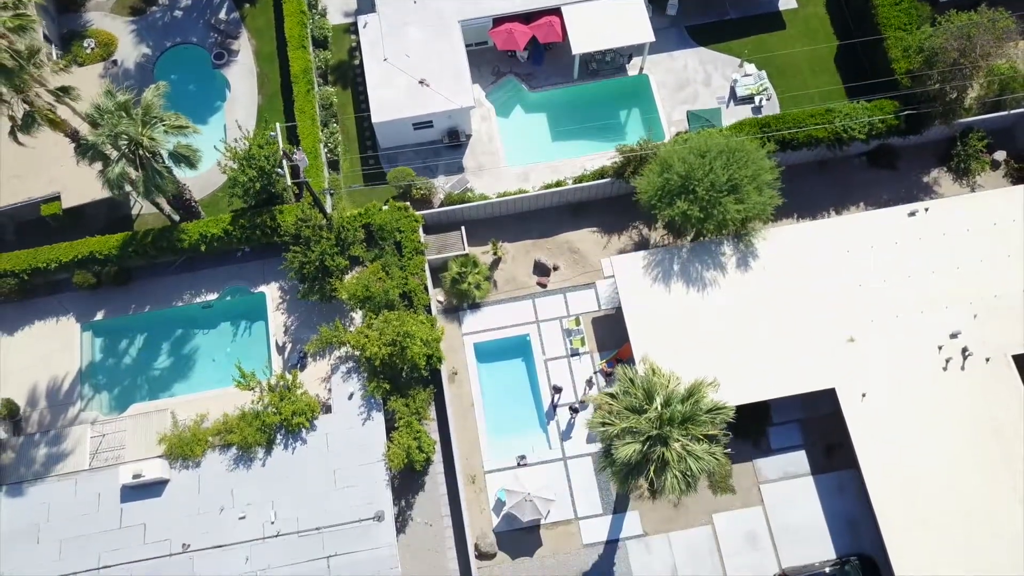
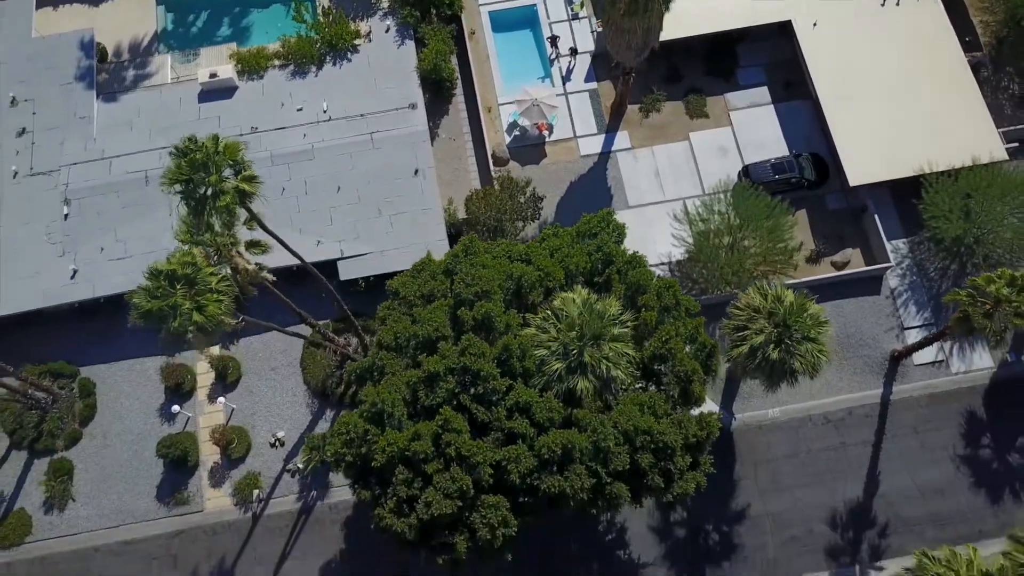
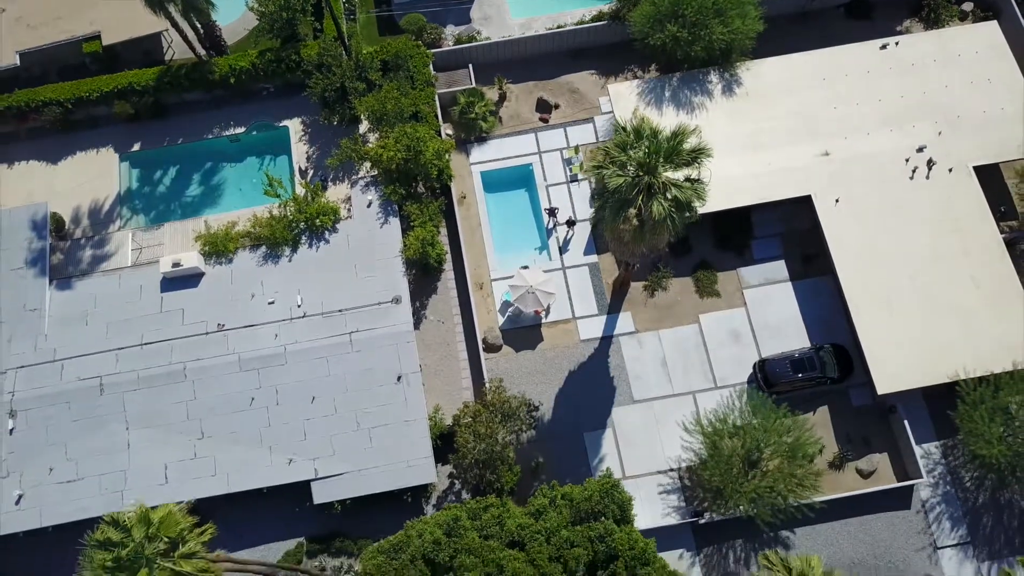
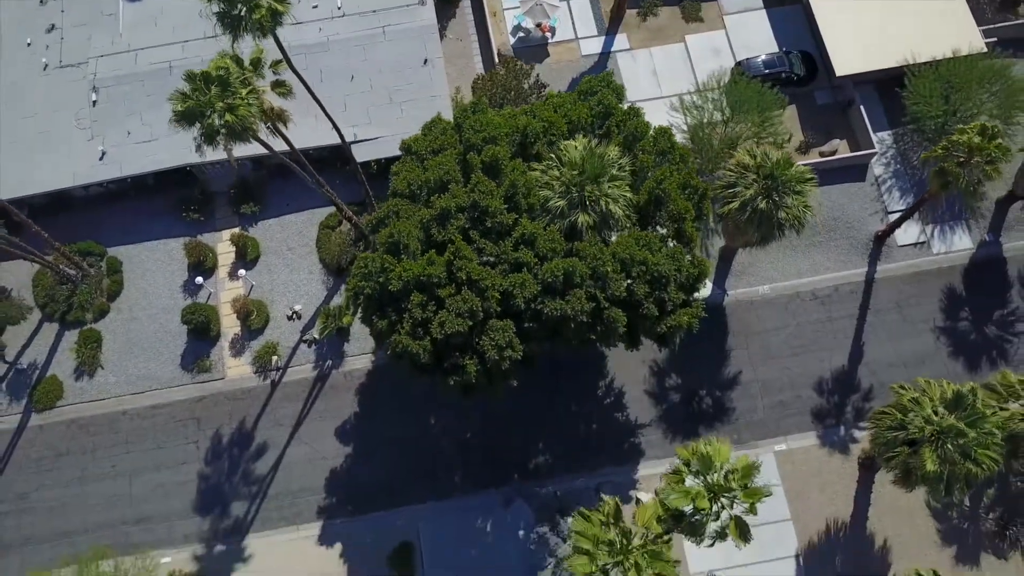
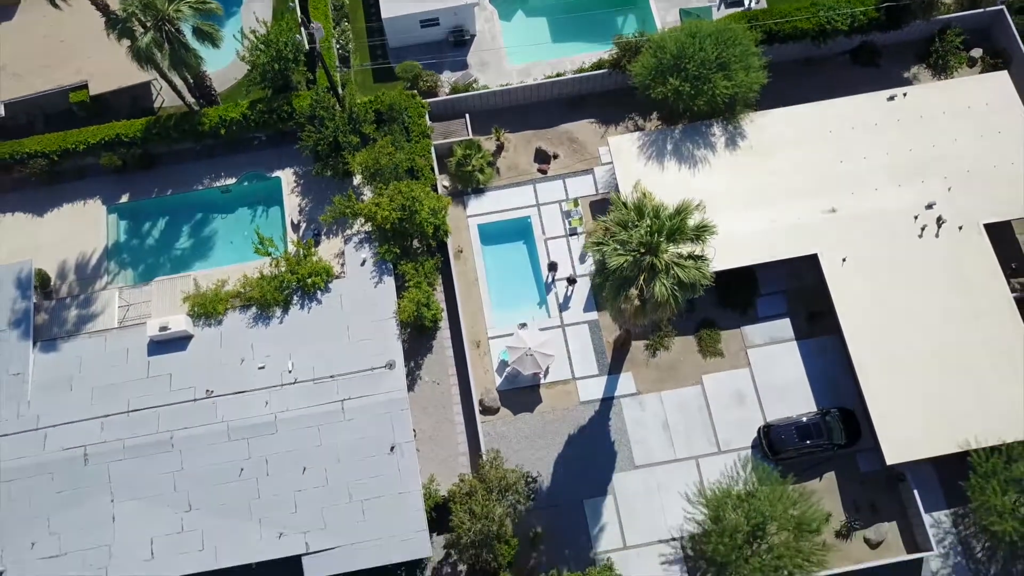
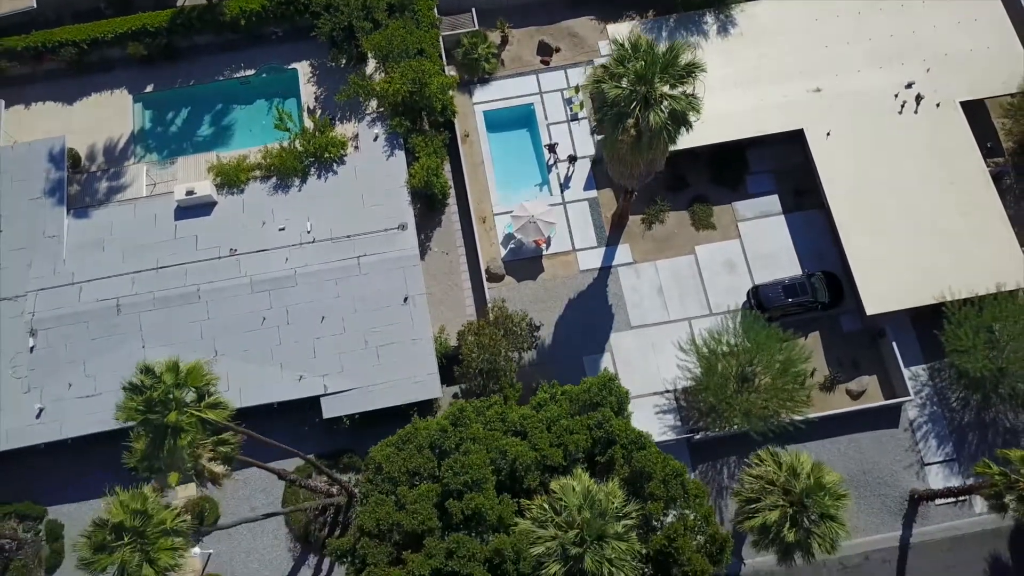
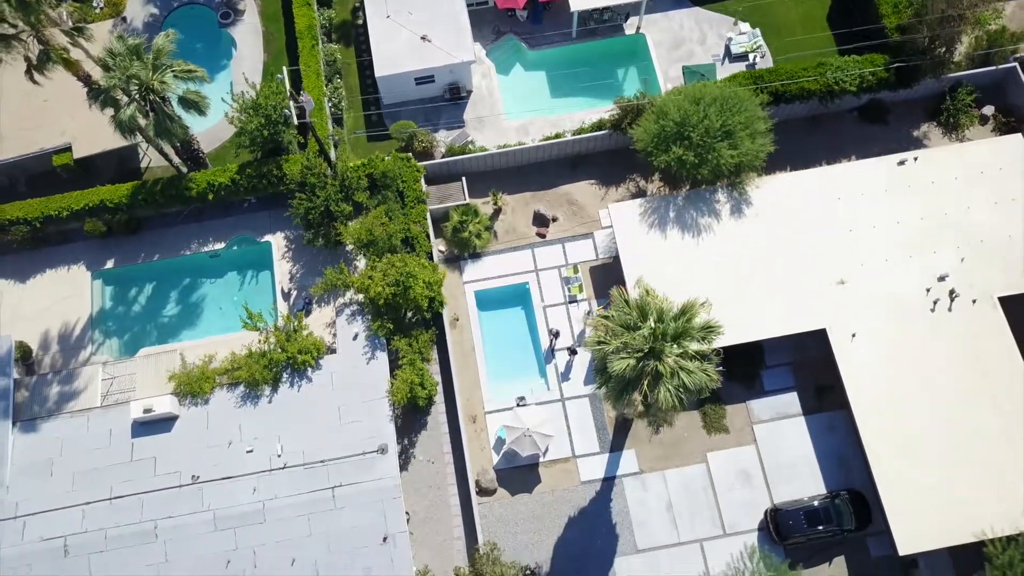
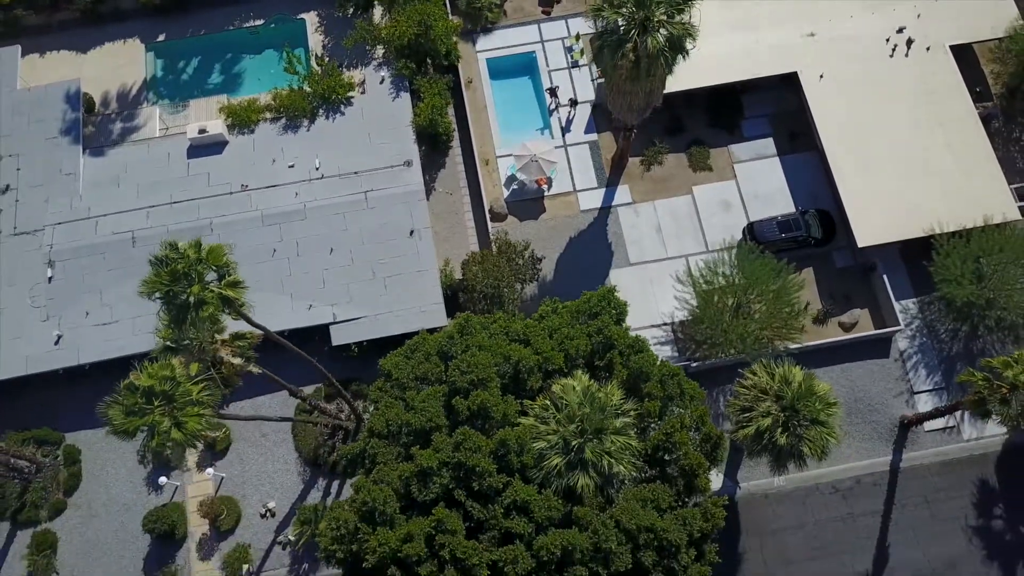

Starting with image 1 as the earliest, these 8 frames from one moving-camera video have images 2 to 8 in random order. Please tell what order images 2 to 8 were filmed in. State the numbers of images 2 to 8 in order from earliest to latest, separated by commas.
7, 5, 3, 6, 8, 2, 4
